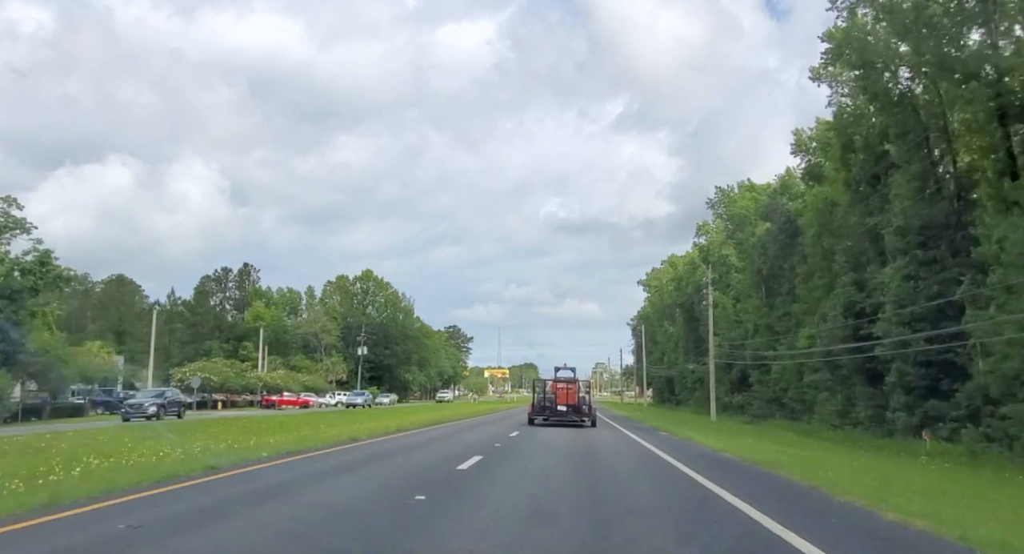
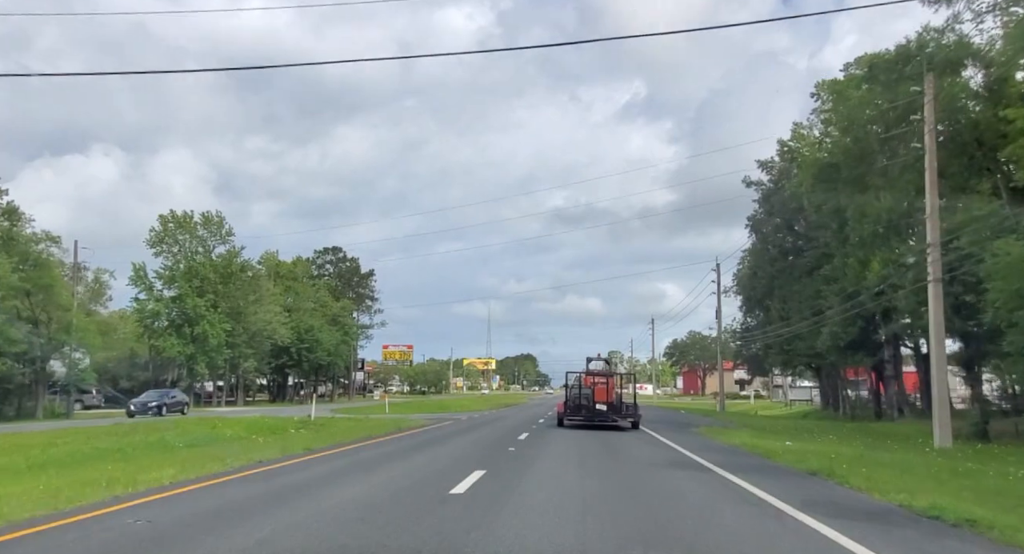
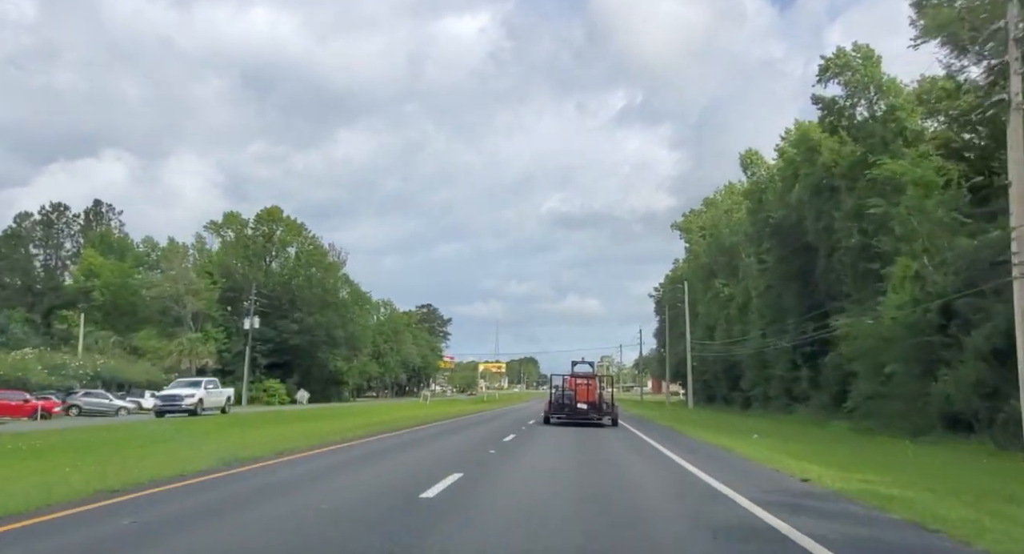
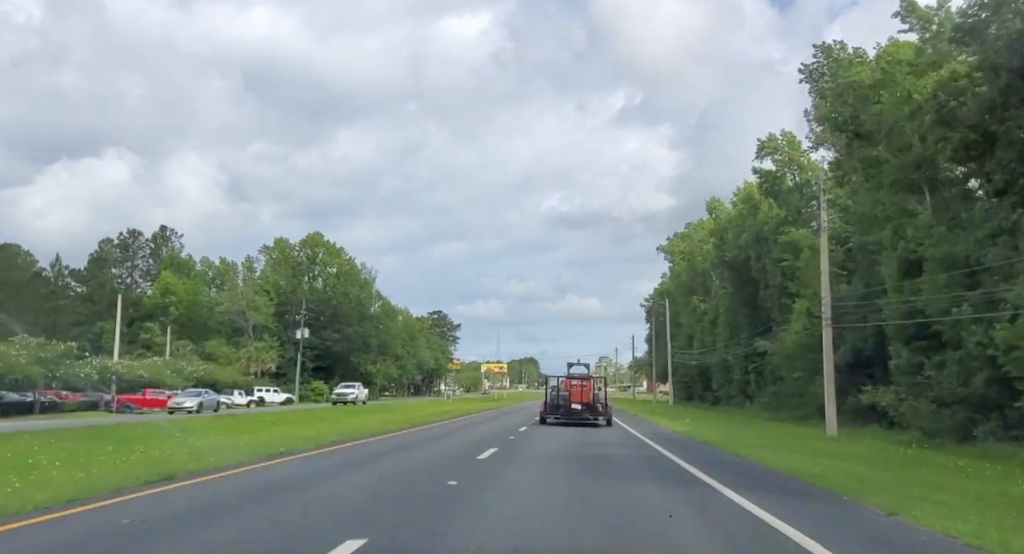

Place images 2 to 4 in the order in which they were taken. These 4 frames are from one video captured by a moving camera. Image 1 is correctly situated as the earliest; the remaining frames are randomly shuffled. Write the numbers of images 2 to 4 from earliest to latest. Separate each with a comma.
4, 3, 2
